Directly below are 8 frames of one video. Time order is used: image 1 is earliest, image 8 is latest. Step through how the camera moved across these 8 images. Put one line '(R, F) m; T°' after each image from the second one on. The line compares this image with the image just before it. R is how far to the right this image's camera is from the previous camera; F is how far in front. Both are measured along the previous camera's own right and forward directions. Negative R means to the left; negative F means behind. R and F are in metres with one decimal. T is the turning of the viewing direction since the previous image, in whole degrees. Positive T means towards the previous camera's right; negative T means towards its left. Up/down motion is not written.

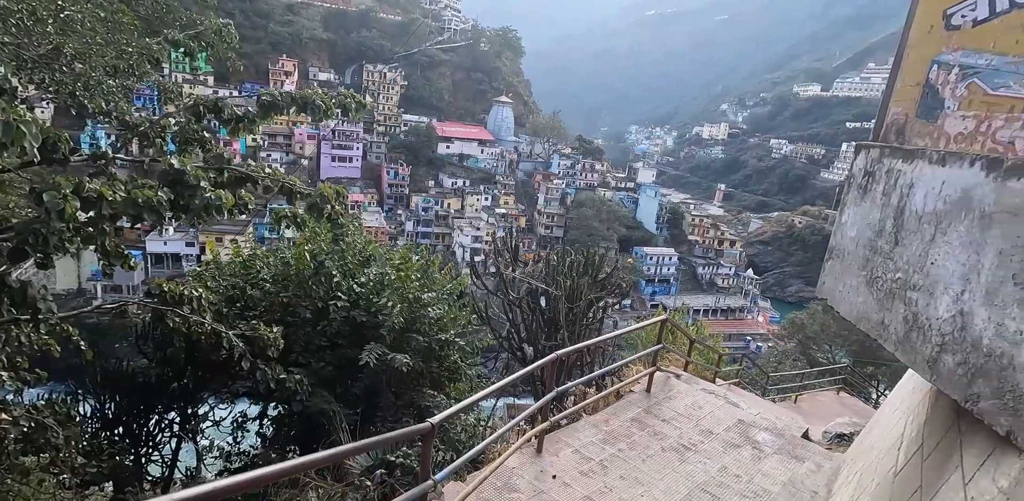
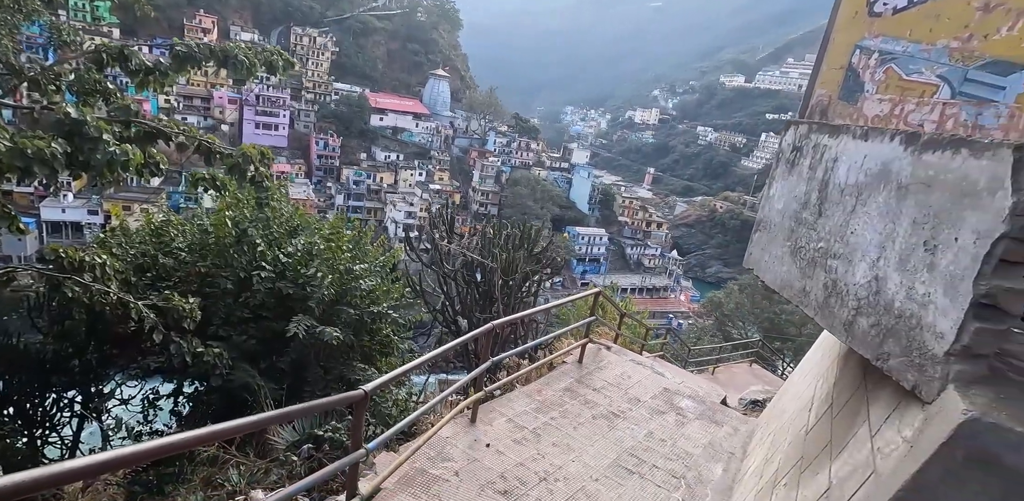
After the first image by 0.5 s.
(0.0, 0.0) m; +6°
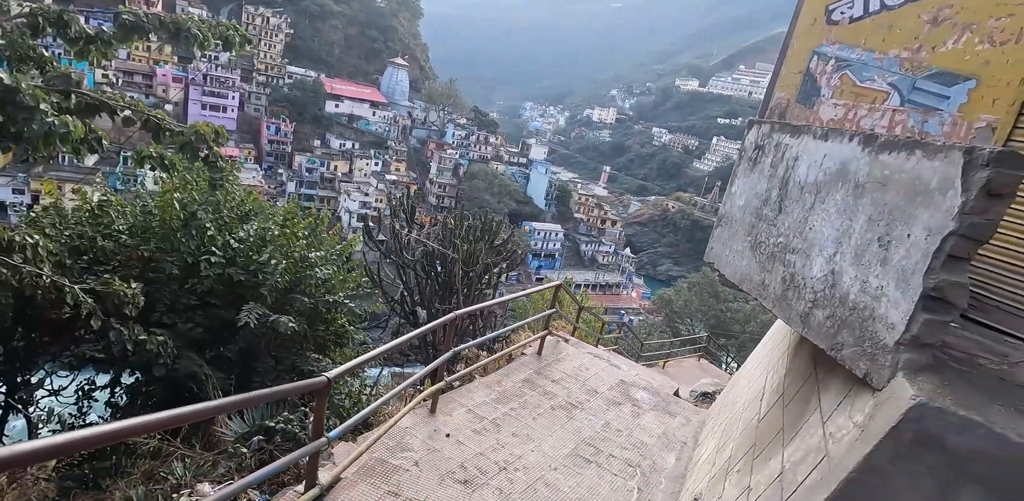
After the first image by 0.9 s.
(-0.1, 0.0) m; +4°
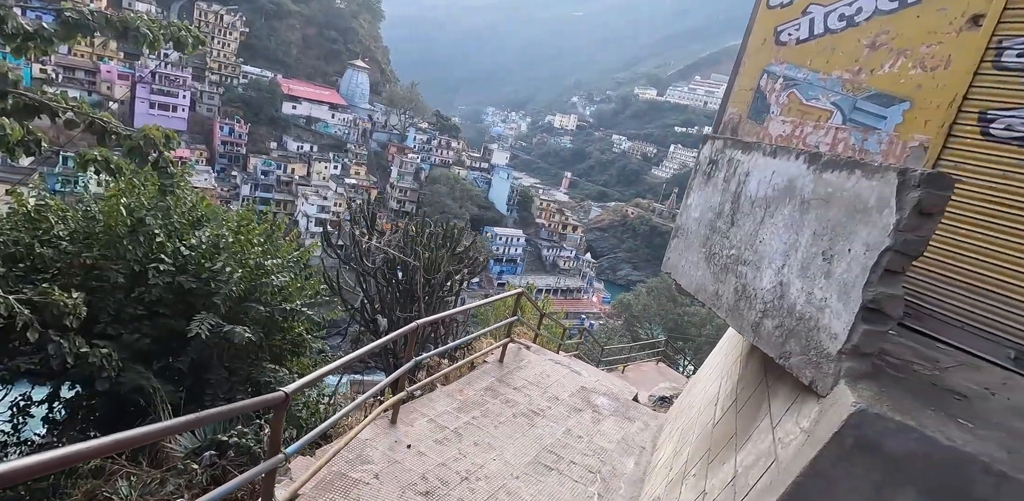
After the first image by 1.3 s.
(0.0, 0.0) m; +4°
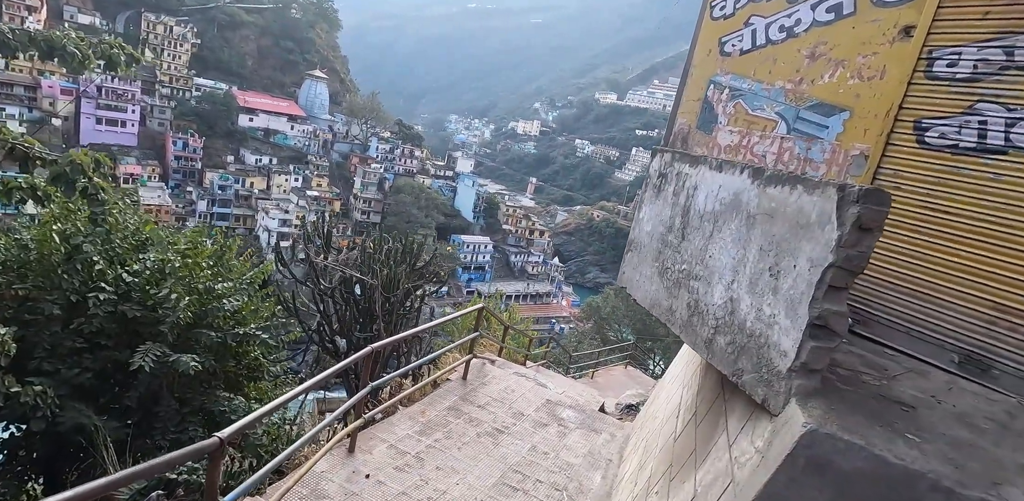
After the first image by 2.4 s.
(+0.1, +0.1) m; +3°
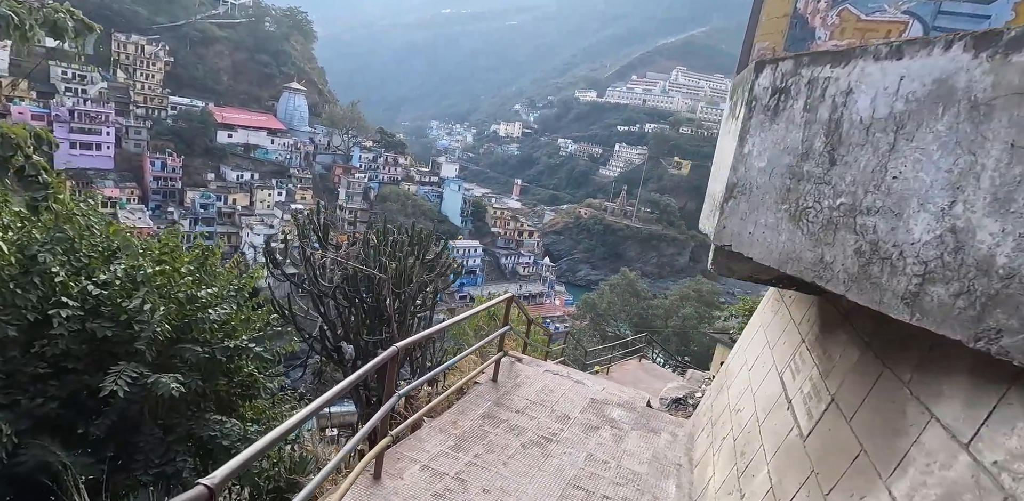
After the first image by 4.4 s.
(-0.3, +0.6) m; +1°
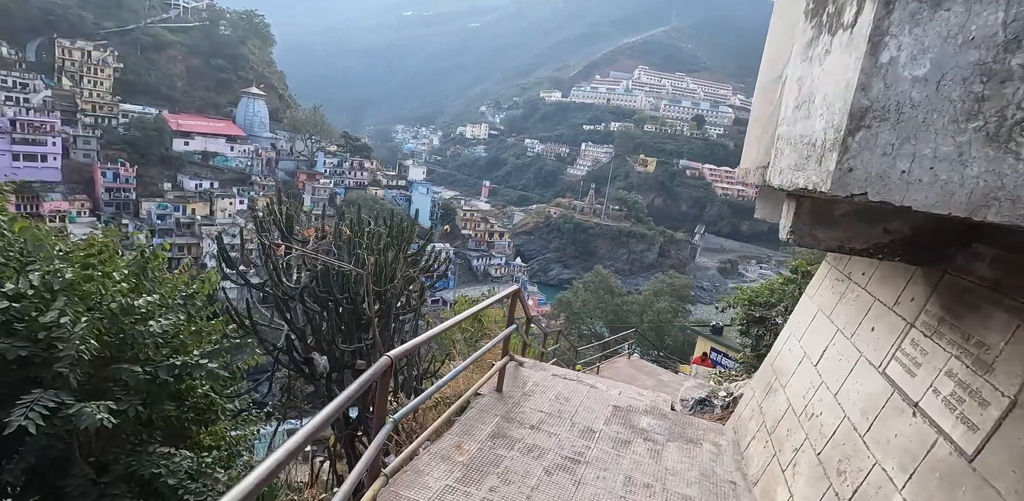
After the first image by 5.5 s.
(-0.2, +0.6) m; +3°
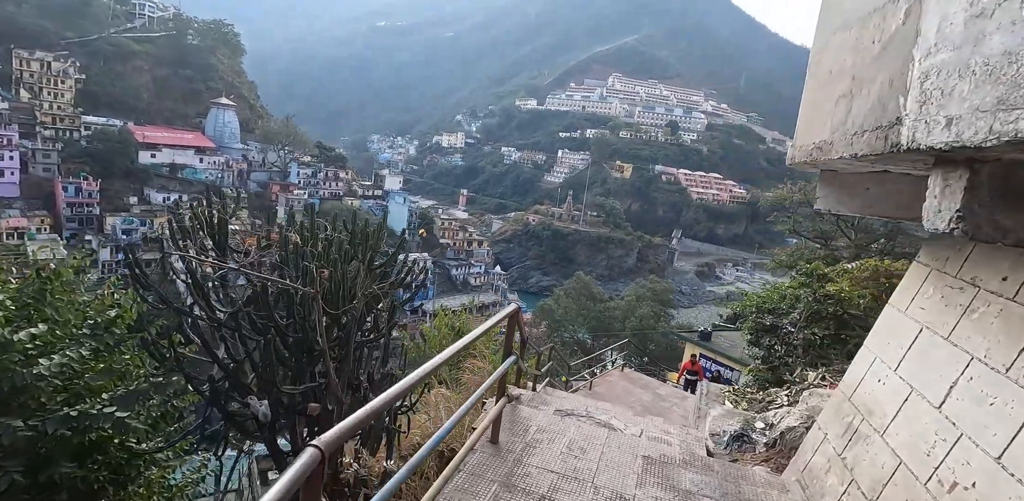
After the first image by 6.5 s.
(-0.1, +0.8) m; +2°
